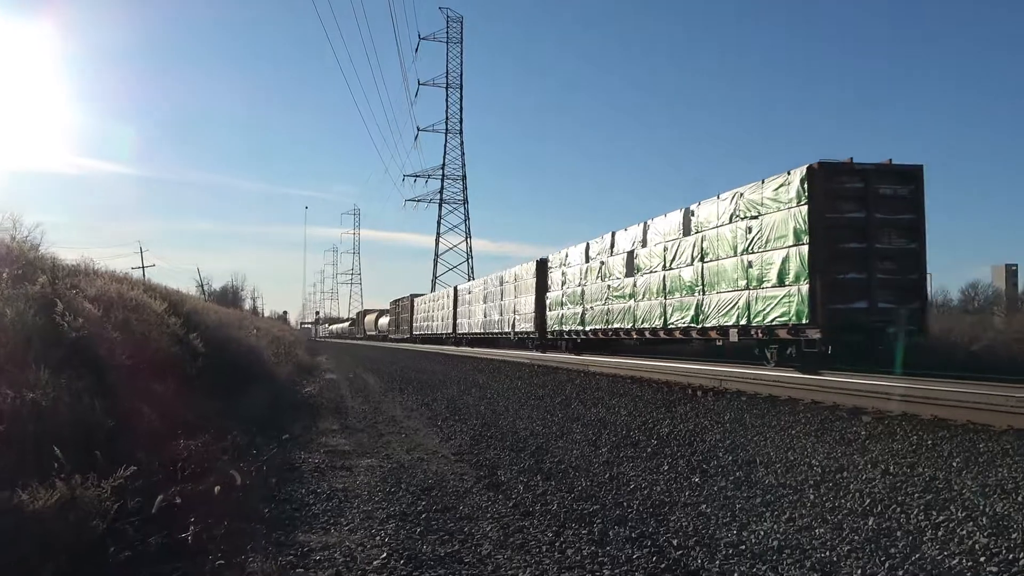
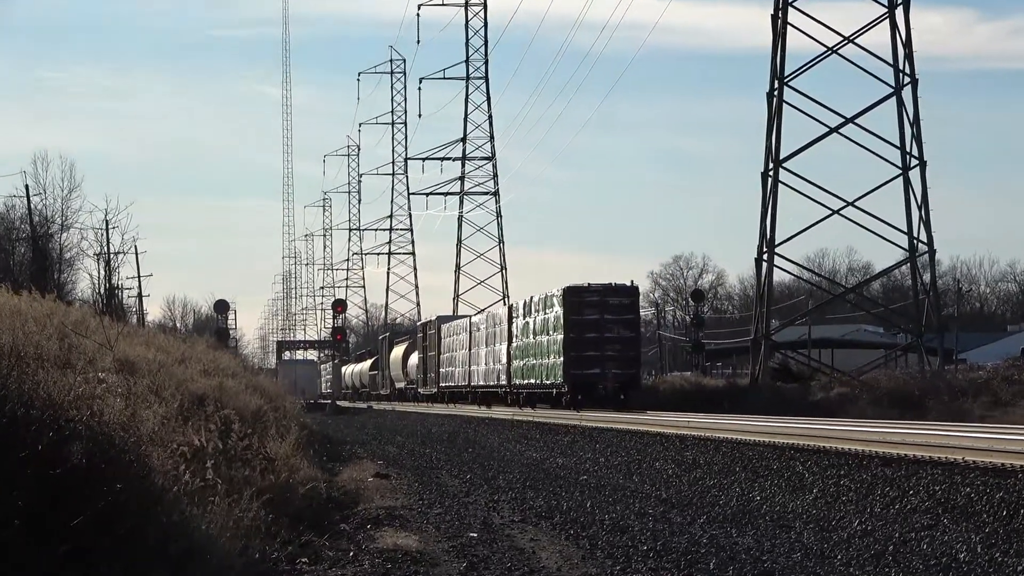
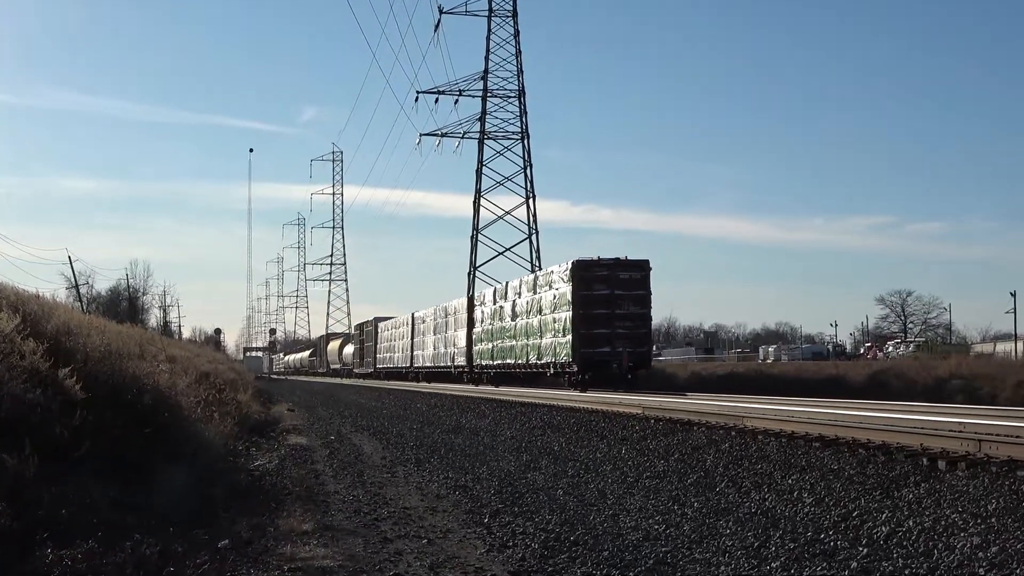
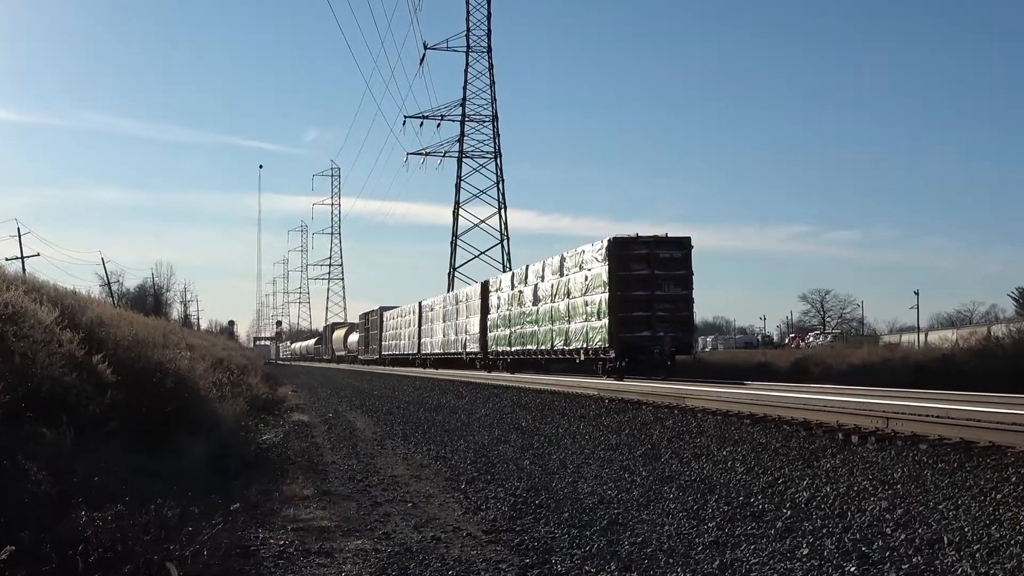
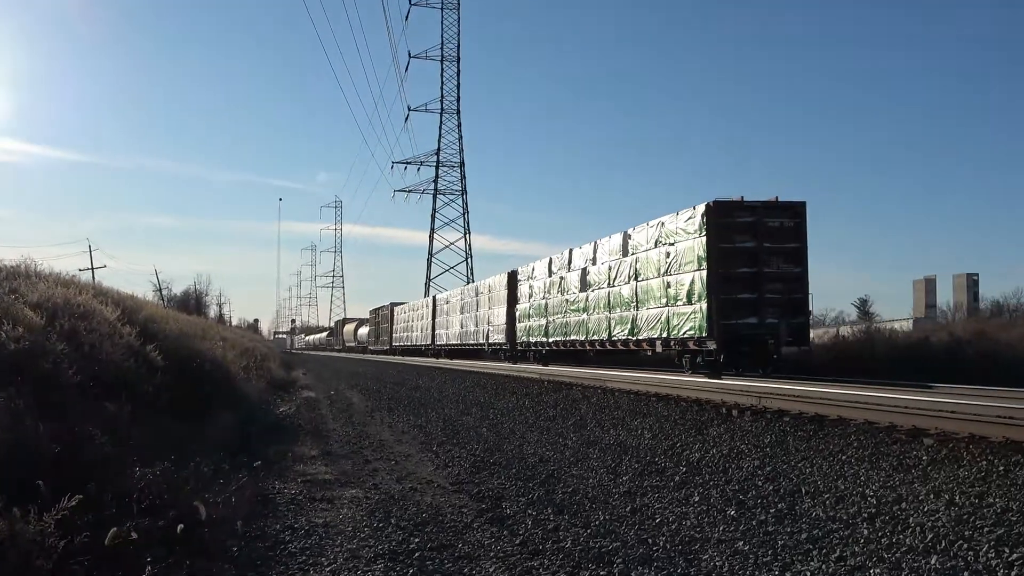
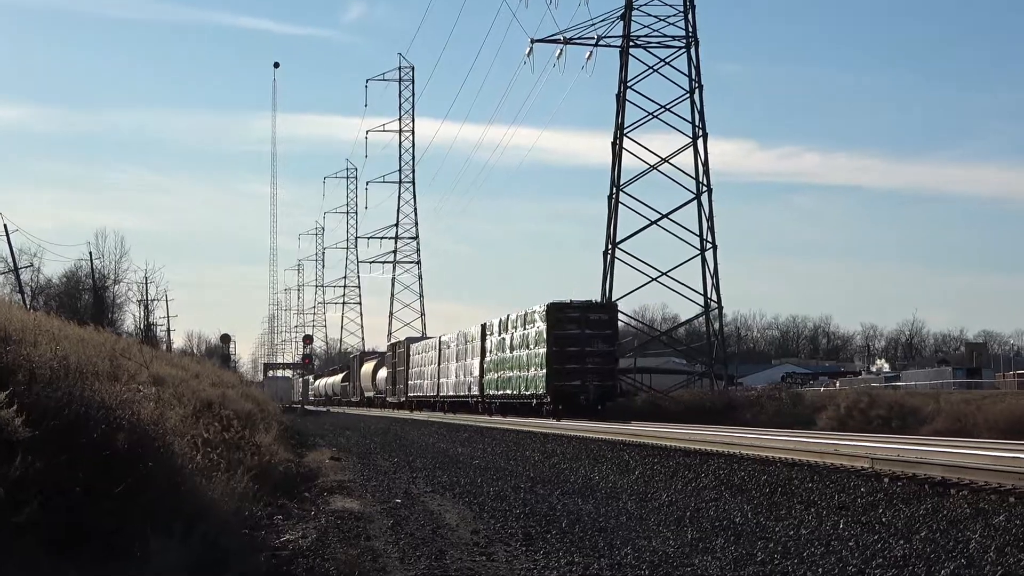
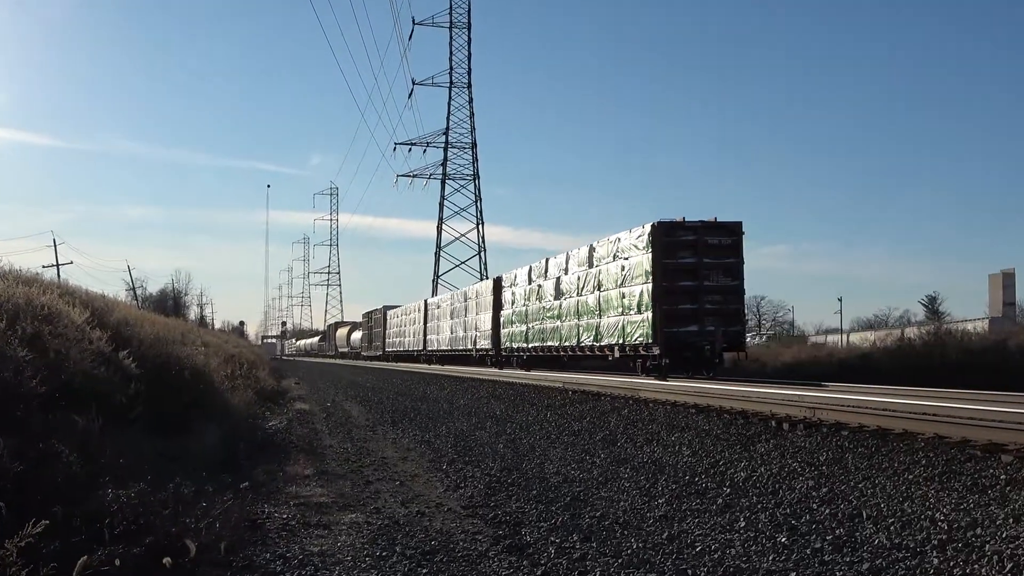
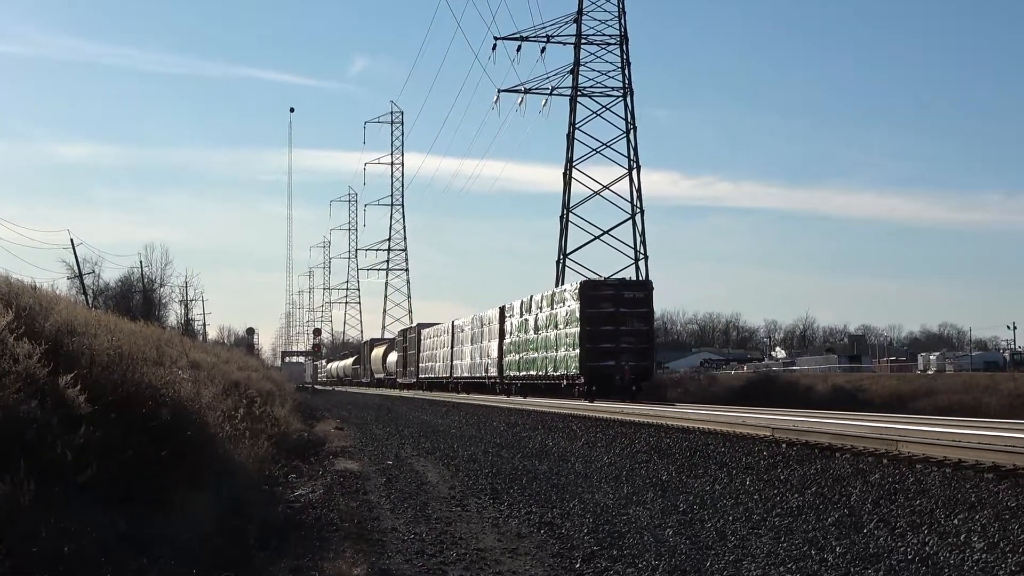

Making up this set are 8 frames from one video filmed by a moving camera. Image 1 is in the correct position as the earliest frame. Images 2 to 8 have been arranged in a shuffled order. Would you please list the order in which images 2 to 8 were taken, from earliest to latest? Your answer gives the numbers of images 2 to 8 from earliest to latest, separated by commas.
5, 7, 4, 3, 8, 6, 2
